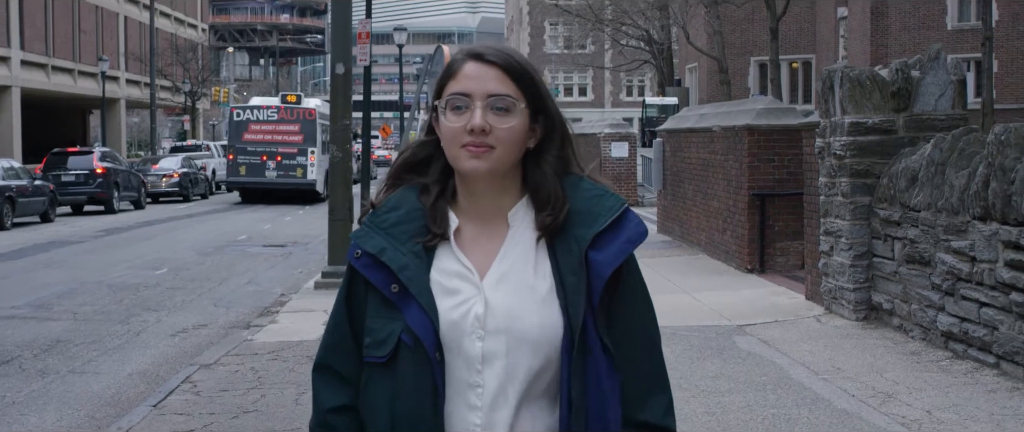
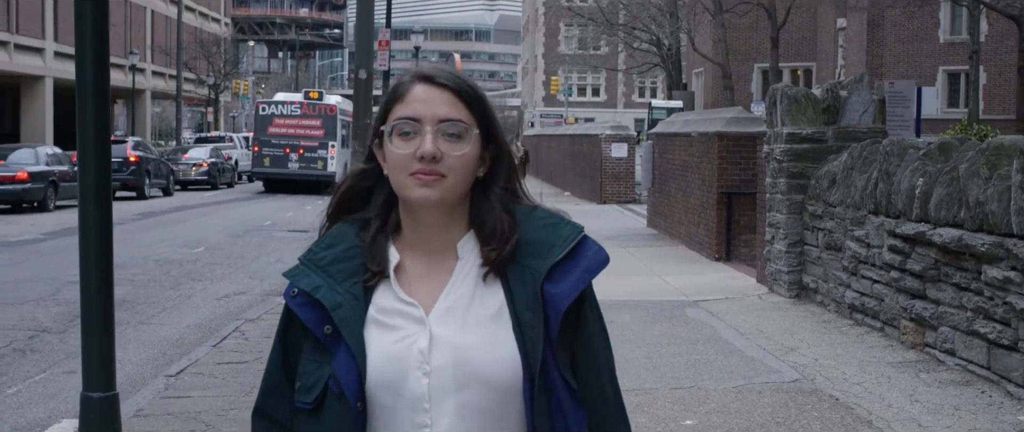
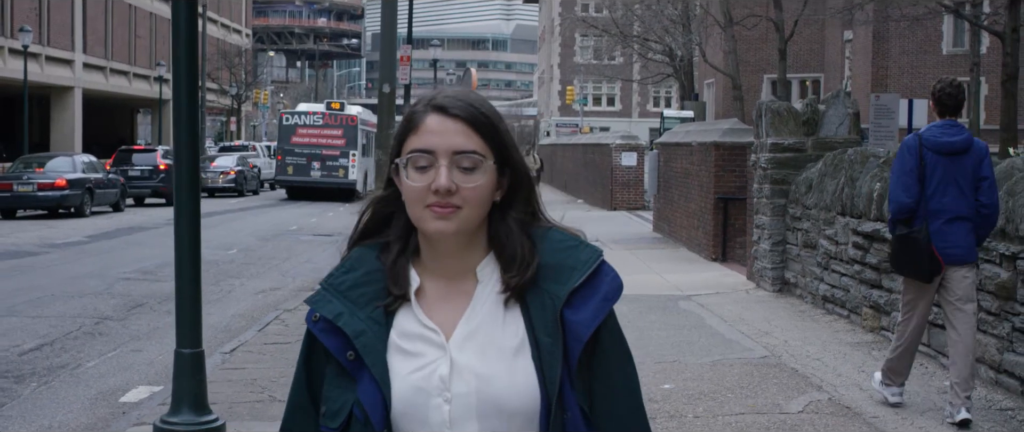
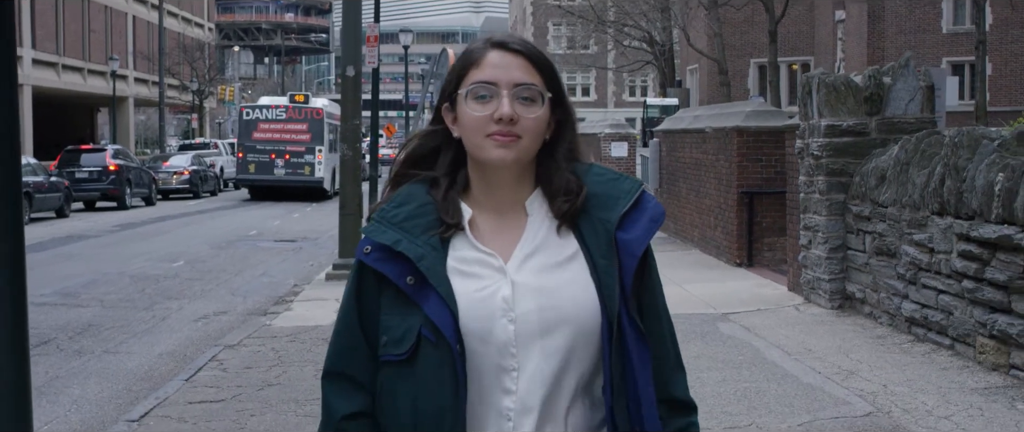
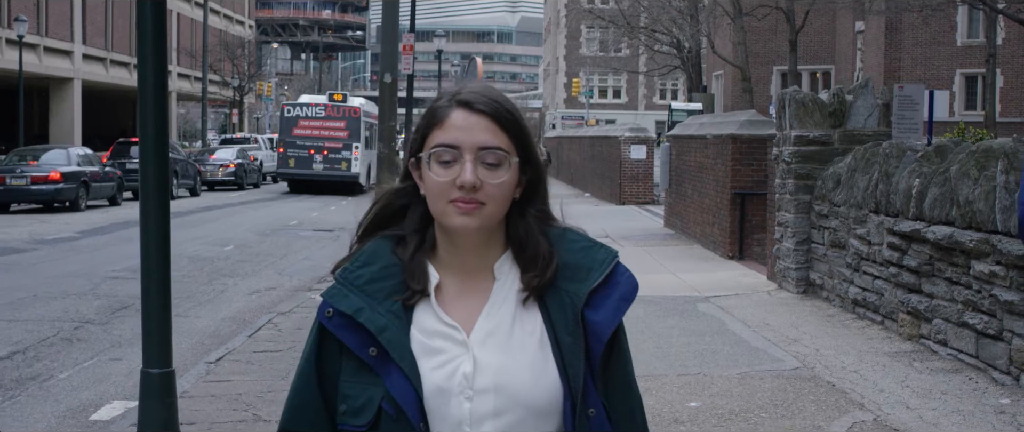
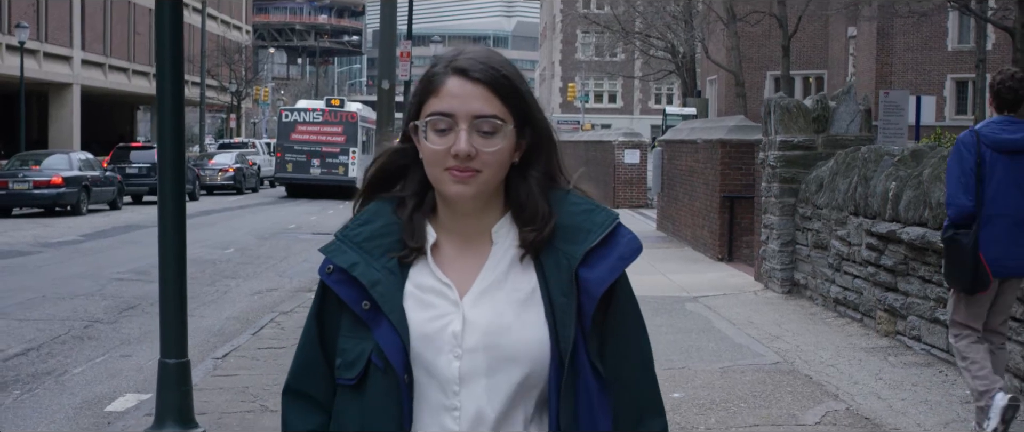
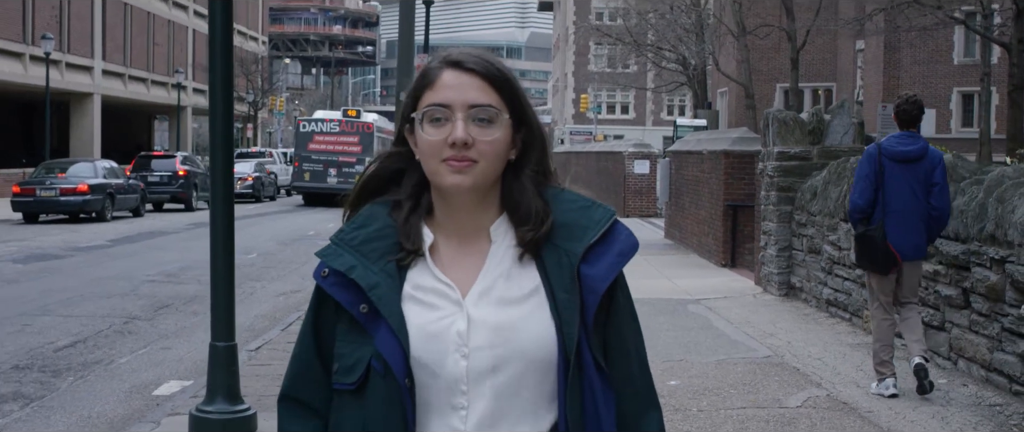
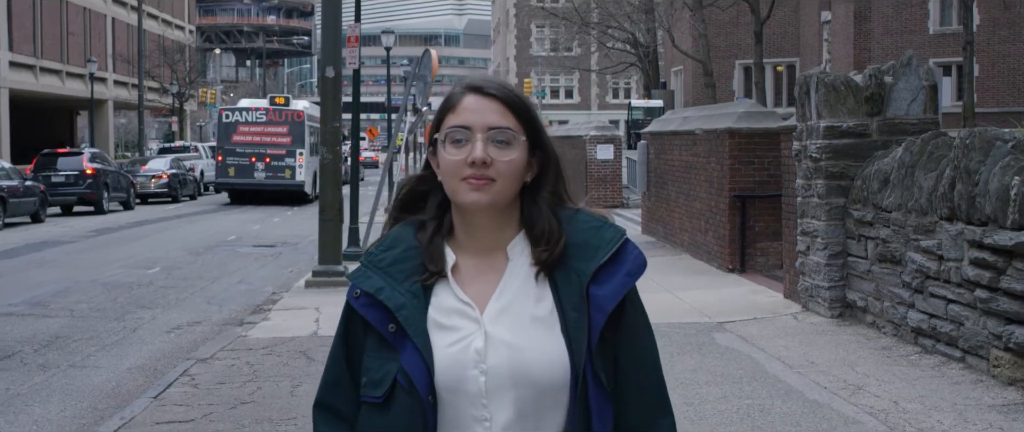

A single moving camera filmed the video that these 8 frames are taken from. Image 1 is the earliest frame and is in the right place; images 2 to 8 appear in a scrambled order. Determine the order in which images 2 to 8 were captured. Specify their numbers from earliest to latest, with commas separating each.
8, 4, 2, 5, 6, 3, 7
